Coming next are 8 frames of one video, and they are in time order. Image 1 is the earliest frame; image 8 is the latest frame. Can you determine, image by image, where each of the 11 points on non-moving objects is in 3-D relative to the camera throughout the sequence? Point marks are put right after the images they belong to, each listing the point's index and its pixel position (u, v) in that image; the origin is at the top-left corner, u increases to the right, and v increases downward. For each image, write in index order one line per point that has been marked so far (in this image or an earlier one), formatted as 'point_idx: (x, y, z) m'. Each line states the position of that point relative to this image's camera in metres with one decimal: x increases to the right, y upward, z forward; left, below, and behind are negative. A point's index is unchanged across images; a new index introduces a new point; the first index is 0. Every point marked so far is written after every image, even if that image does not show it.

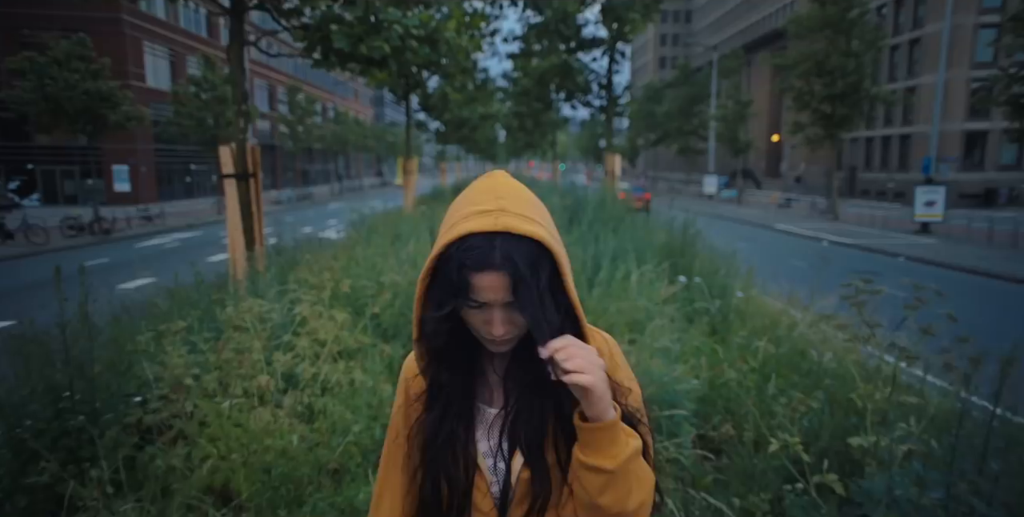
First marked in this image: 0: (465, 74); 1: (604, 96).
0: (-1.0, +3.9, +13.3) m
1: (+1.8, +3.2, +12.6) m
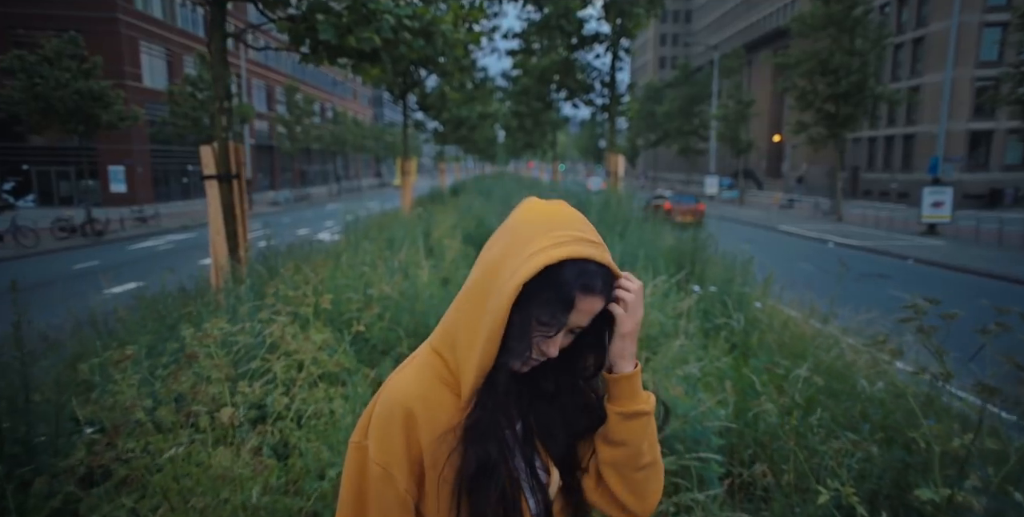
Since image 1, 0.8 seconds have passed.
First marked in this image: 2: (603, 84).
0: (-1.0, +3.8, +13.0) m
1: (+1.8, +3.2, +12.2) m
2: (+1.7, +3.3, +11.9) m
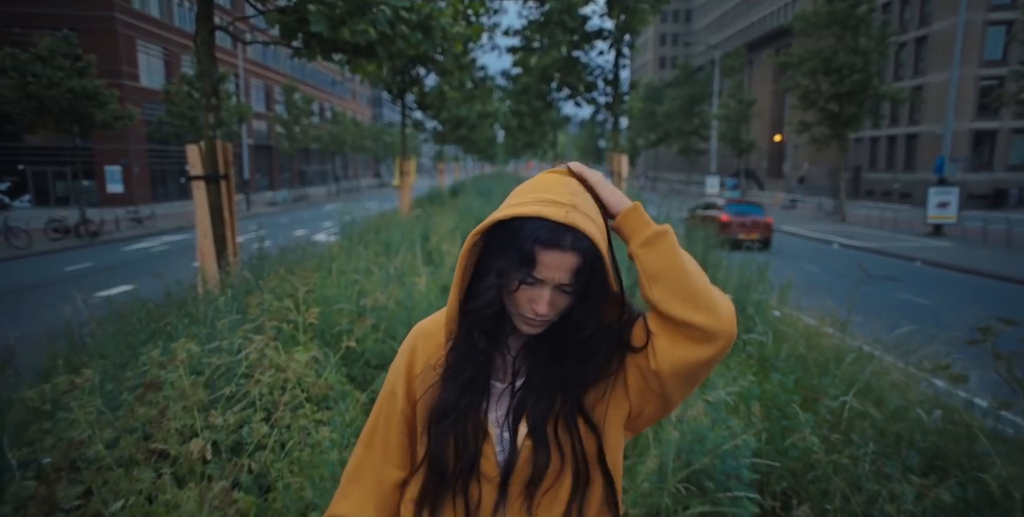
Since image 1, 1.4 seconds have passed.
0: (-1.0, +3.8, +12.7) m
1: (+1.8, +3.1, +12.0) m
2: (+1.8, +3.3, +11.6) m
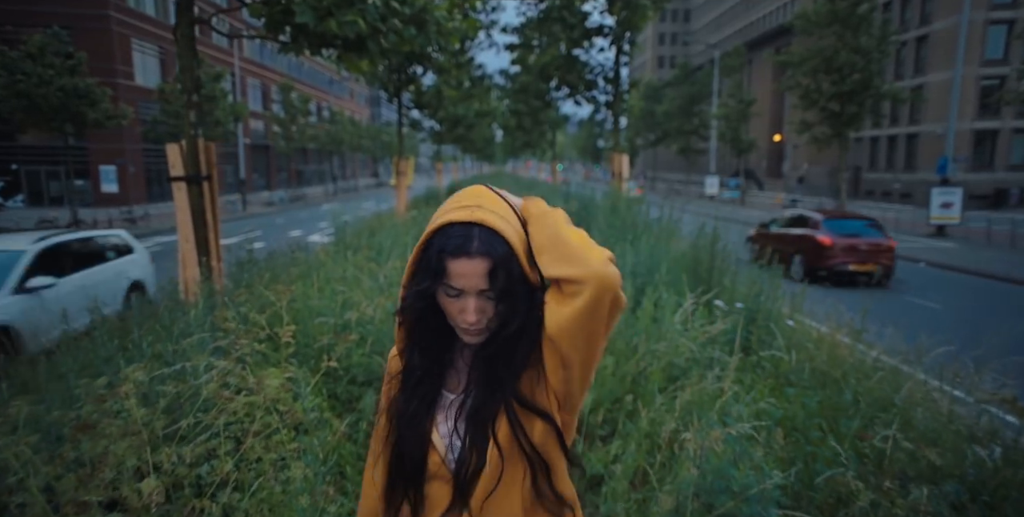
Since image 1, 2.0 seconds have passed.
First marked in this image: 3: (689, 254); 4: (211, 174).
0: (-1.0, +3.7, +12.5) m
1: (+1.8, +3.1, +11.8) m
2: (+1.7, +3.2, +11.4) m
3: (+1.5, 0.0, +5.5) m
4: (-2.2, +0.6, +4.6) m
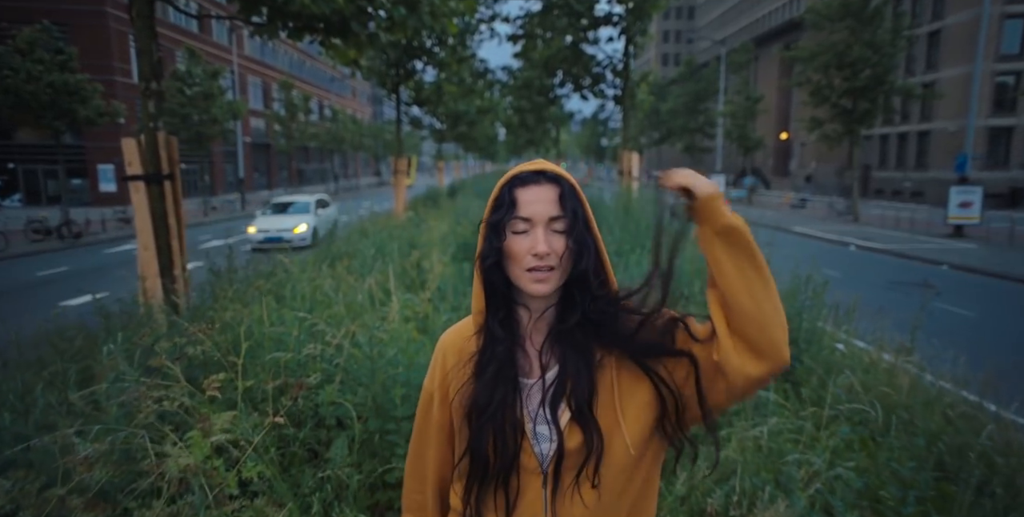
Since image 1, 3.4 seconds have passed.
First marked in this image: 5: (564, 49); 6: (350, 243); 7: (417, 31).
0: (-1.0, +3.7, +11.9) m
1: (+1.9, +3.1, +11.2) m
2: (+1.8, +3.2, +10.9) m
3: (+1.5, 0.0, +4.9) m
4: (-2.2, +0.6, +4.1) m
5: (+0.8, +3.4, +10.3) m
6: (-1.9, +0.2, +7.3) m
7: (-0.7, +1.7, +4.8) m
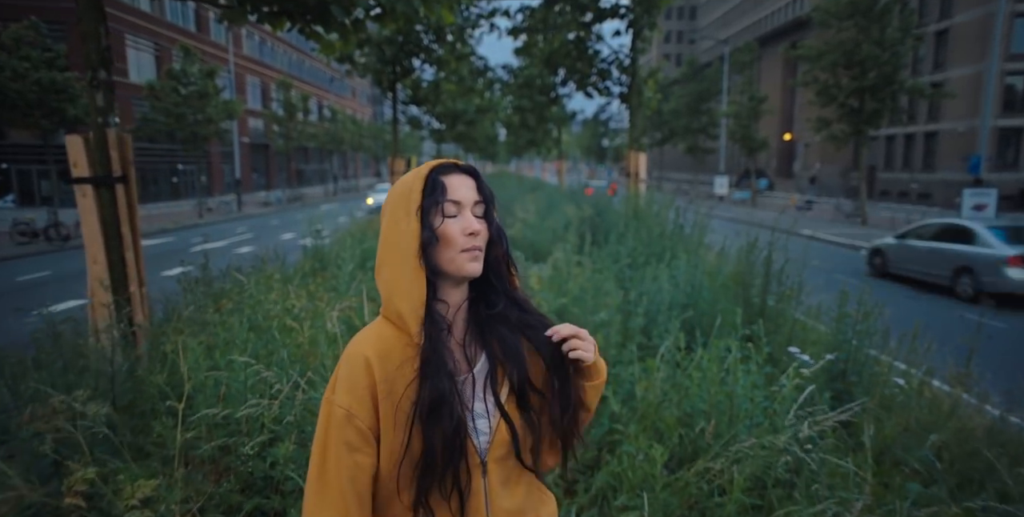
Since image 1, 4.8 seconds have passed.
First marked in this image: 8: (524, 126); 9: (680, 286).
0: (-0.9, +3.6, +11.5) m
1: (+1.9, +3.0, +10.7) m
2: (+1.8, +3.1, +10.4) m
3: (+1.5, -0.1, +4.4) m
4: (-2.2, +0.5, +3.6) m
5: (+0.9, +3.3, +9.8) m
6: (-1.9, +0.1, +6.9) m
7: (-0.7, +1.7, +4.4) m
8: (+0.4, +4.1, +19.7) m
9: (+1.0, -0.2, +3.9) m
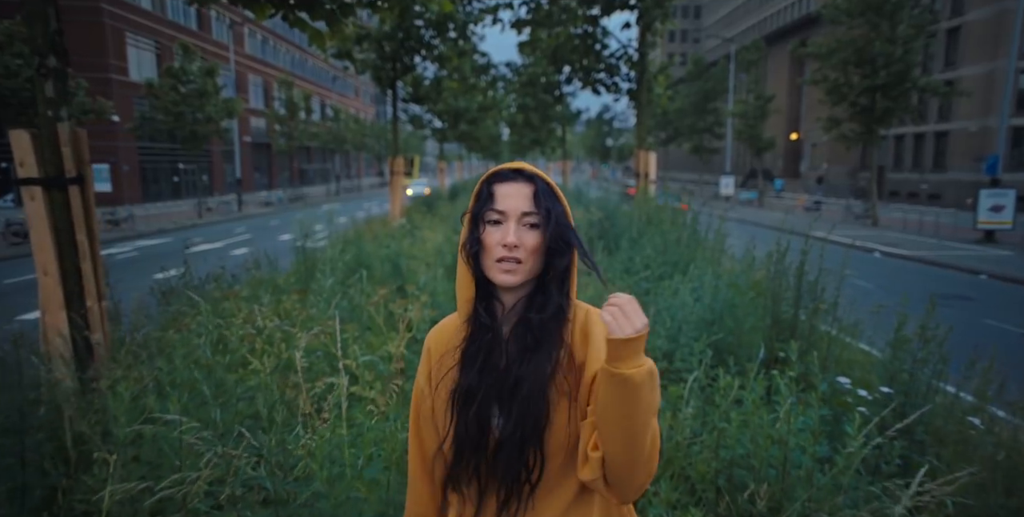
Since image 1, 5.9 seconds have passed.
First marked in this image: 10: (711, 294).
0: (-0.9, +3.6, +11.1) m
1: (+1.9, +2.9, +10.3) m
2: (+1.8, +3.0, +10.0) m
3: (+1.5, -0.2, +4.0) m
4: (-2.2, +0.4, +3.2) m
5: (+0.9, +3.3, +9.4) m
6: (-1.8, 0.0, +6.5) m
7: (-0.7, +1.6, +4.0) m
8: (+0.5, +4.1, +19.3) m
9: (+1.0, -0.3, +3.5) m
10: (+1.1, -0.2, +3.6) m
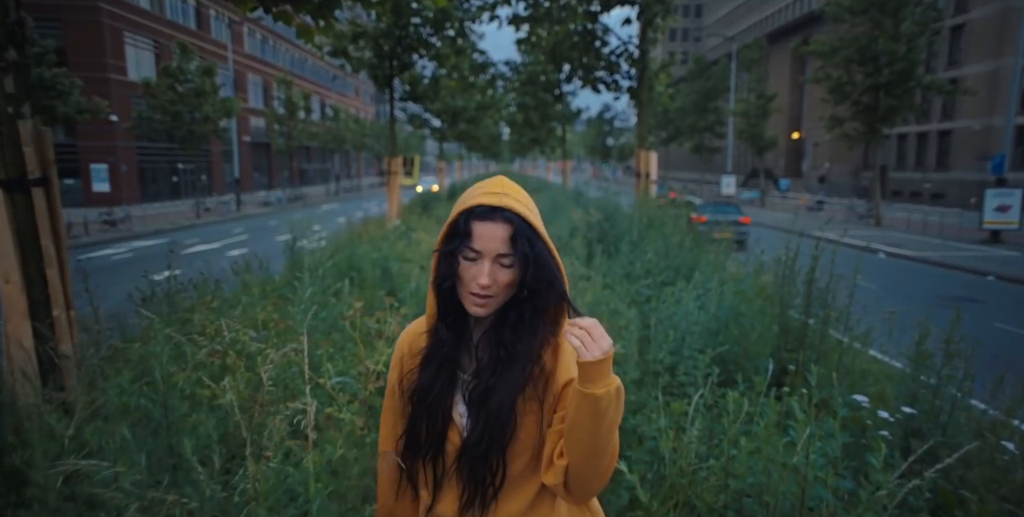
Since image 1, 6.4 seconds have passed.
0: (-0.9, +3.5, +10.9) m
1: (+1.9, +2.9, +10.1) m
2: (+1.8, +3.0, +9.8) m
3: (+1.5, -0.2, +3.8) m
4: (-2.2, +0.4, +3.0) m
5: (+0.9, +3.2, +9.2) m
6: (-1.9, 0.0, +6.3) m
7: (-0.7, +1.6, +3.8) m
8: (+0.5, +4.1, +19.1) m
9: (+1.0, -0.3, +3.3) m
10: (+1.1, -0.2, +3.4) m
